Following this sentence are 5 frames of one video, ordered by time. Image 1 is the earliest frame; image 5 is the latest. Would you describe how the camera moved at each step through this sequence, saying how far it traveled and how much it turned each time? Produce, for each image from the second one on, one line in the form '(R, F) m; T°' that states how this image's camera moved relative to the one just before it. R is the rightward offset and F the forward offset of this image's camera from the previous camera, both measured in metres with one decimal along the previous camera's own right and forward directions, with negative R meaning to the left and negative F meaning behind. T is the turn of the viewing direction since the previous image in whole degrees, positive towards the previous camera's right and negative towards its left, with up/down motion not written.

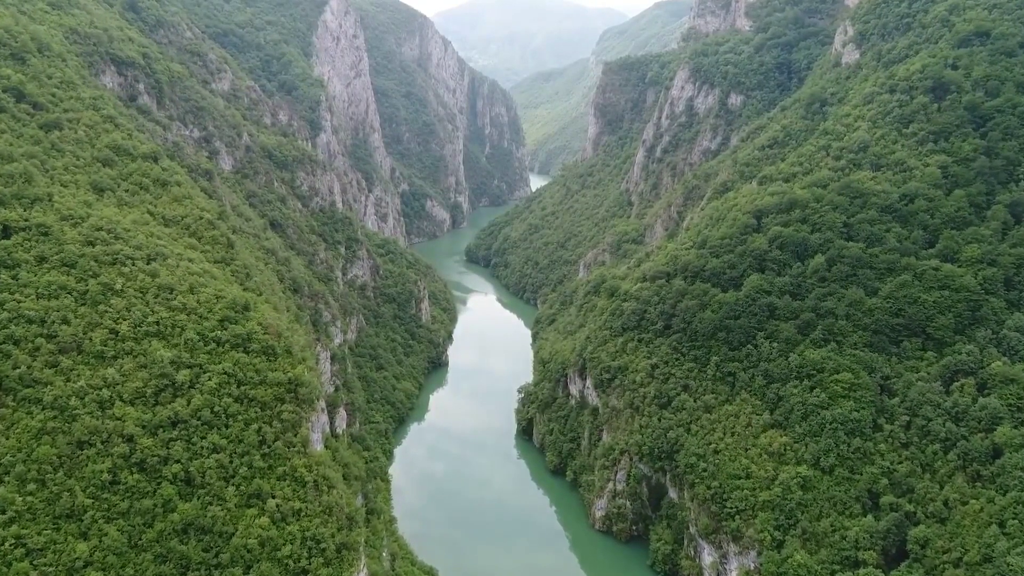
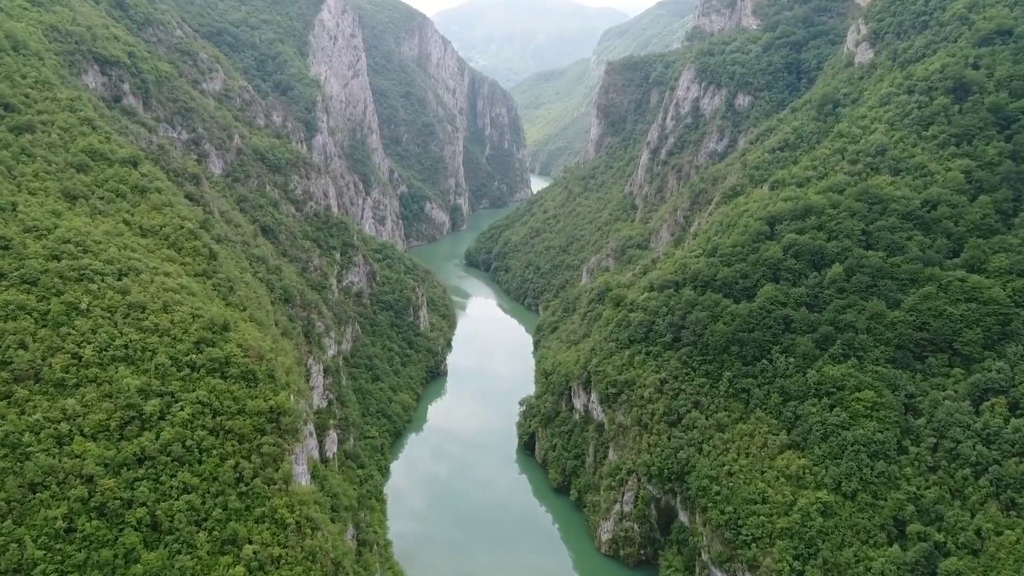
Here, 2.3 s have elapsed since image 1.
(-0.1, +1.9) m; 0°
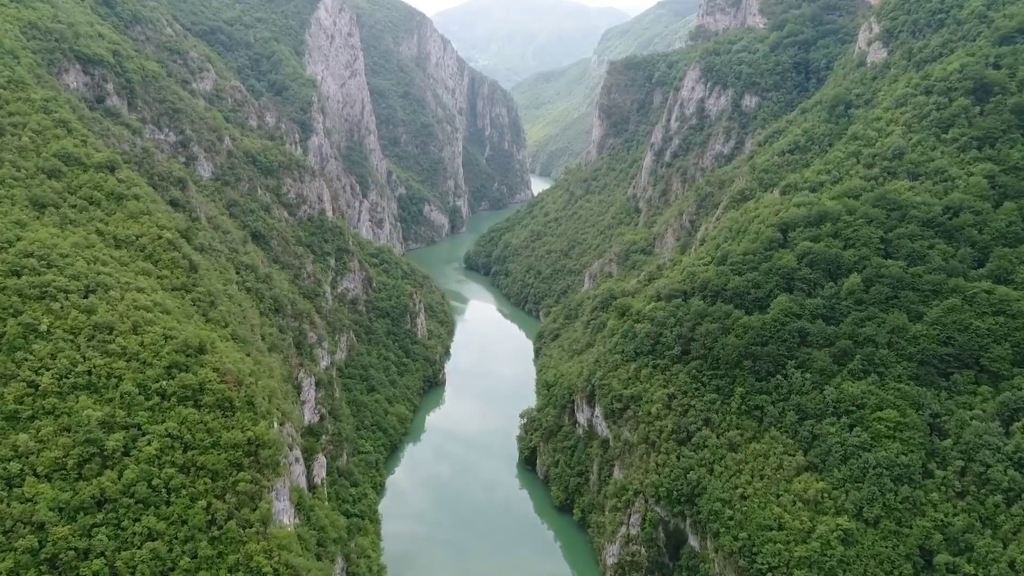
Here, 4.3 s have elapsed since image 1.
(0.0, +1.7) m; 0°
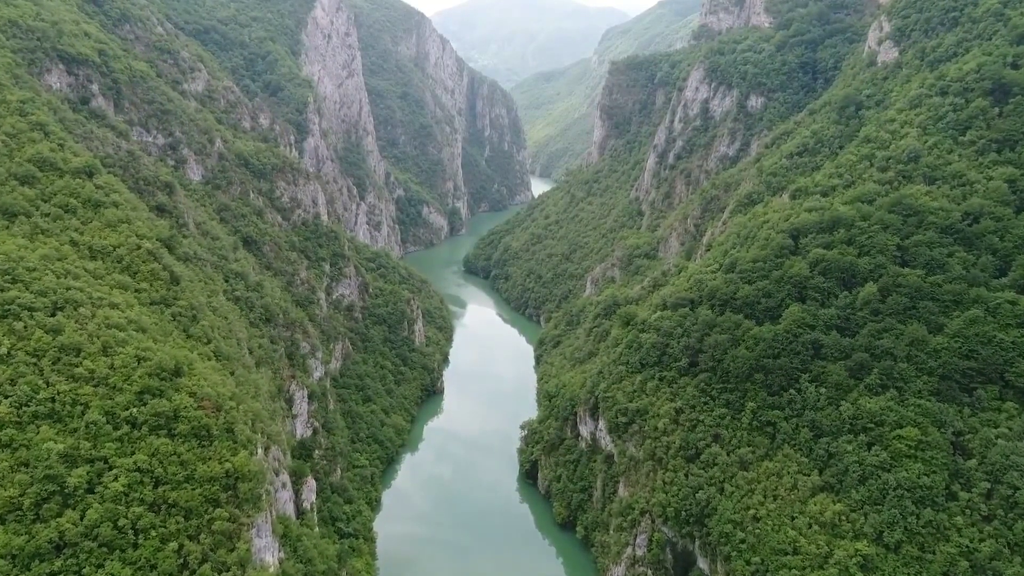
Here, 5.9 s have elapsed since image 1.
(0.0, +1.4) m; 0°
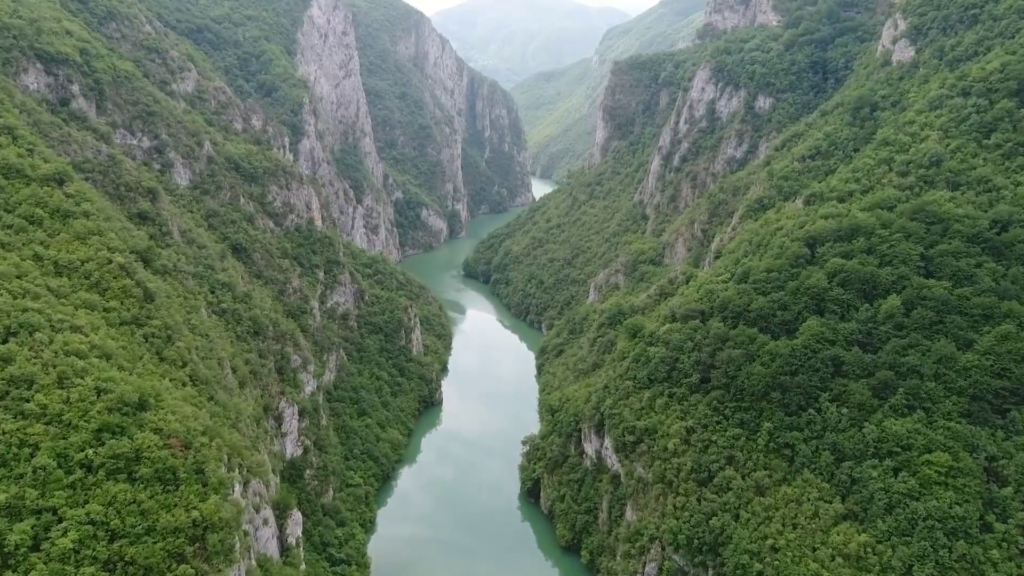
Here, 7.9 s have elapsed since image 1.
(-0.1, +1.8) m; 0°
